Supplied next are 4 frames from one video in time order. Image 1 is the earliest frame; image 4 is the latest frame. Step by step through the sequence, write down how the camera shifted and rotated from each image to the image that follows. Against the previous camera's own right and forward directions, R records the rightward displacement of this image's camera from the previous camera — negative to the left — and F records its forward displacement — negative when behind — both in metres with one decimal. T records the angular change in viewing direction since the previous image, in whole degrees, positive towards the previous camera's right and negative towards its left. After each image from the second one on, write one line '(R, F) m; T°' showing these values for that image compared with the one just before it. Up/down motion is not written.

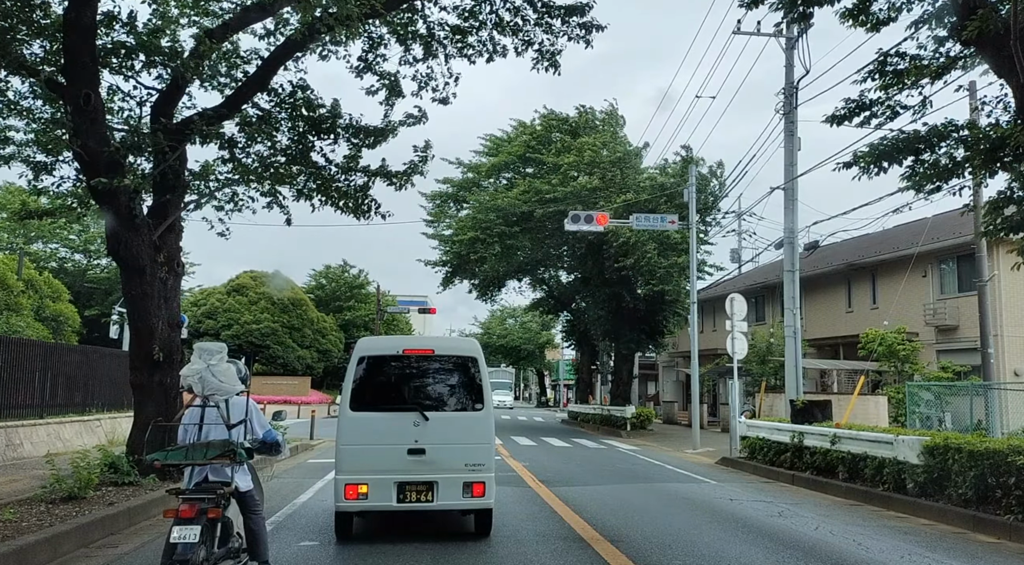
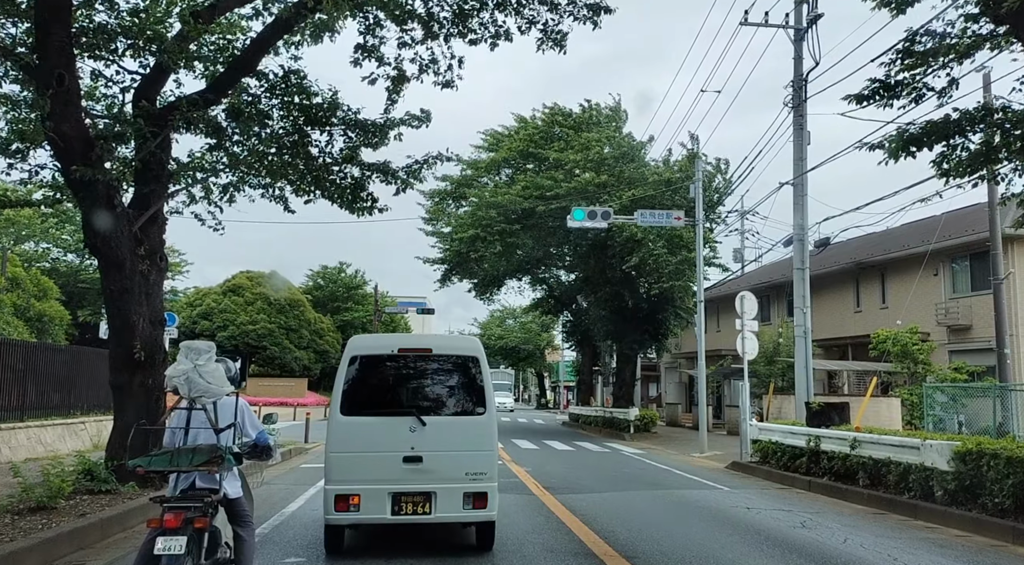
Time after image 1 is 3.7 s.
(-0.1, +0.6) m; 0°
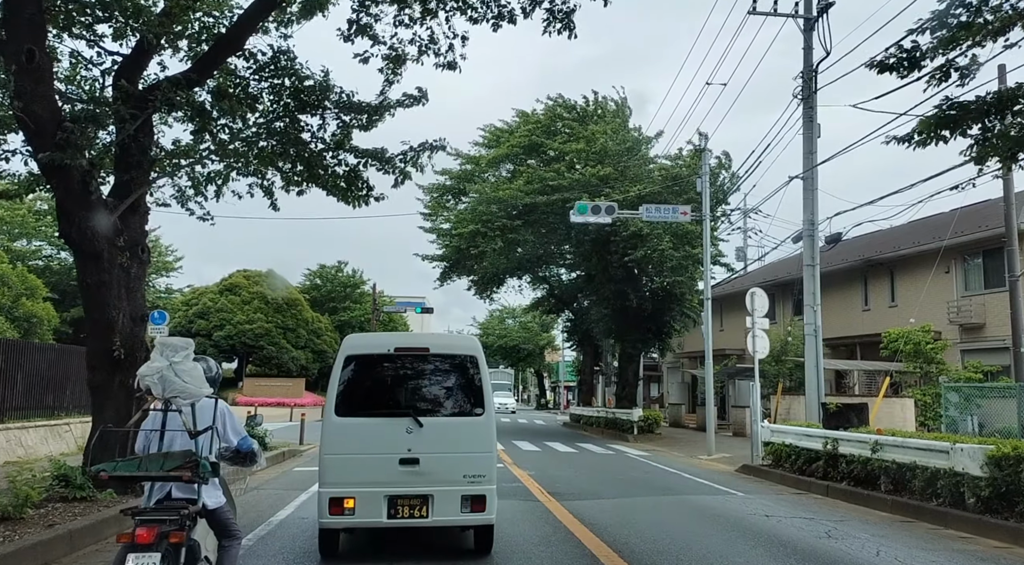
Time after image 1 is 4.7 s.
(-0.1, +0.6) m; 0°
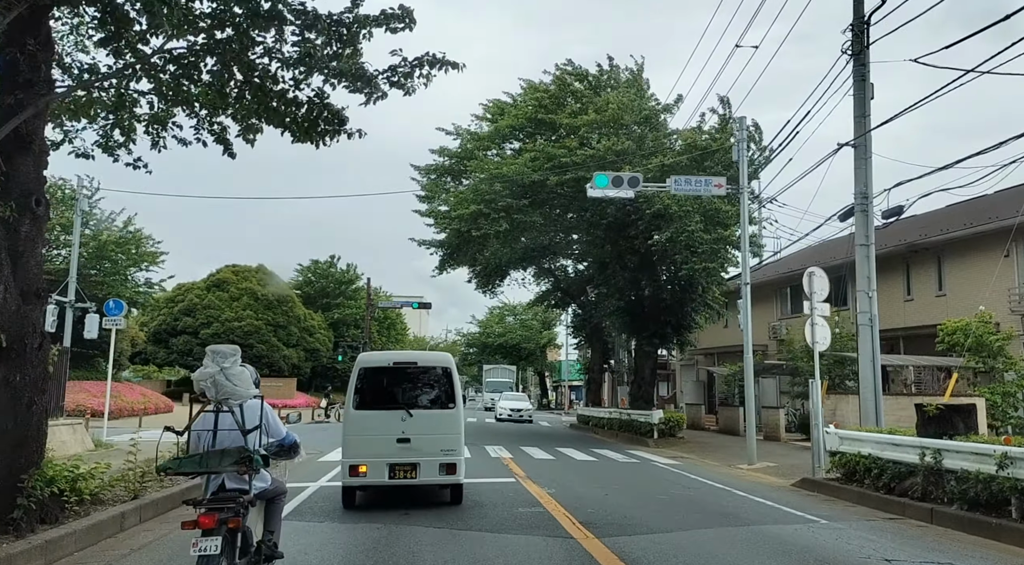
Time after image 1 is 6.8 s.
(-0.2, +2.5) m; 0°
